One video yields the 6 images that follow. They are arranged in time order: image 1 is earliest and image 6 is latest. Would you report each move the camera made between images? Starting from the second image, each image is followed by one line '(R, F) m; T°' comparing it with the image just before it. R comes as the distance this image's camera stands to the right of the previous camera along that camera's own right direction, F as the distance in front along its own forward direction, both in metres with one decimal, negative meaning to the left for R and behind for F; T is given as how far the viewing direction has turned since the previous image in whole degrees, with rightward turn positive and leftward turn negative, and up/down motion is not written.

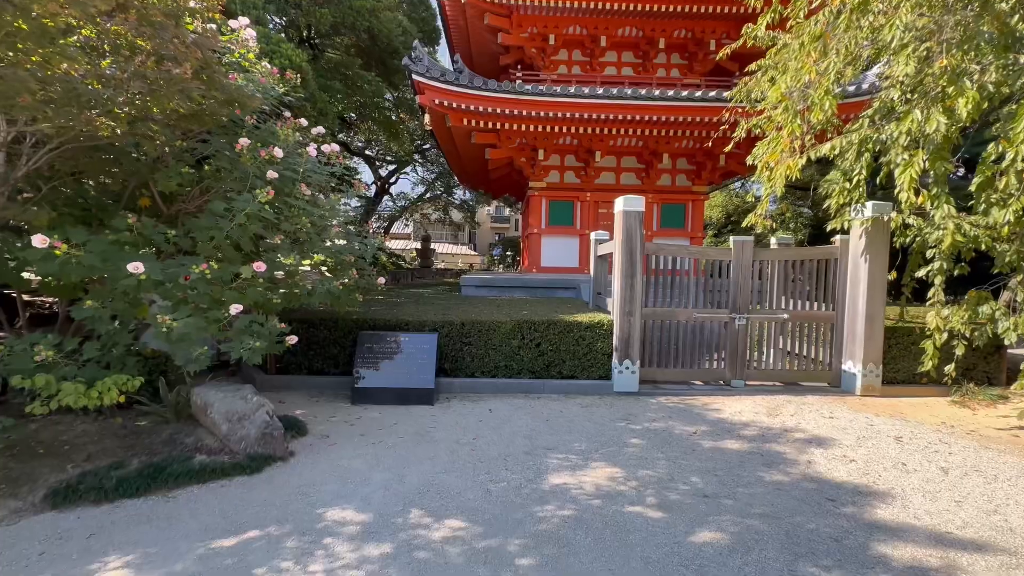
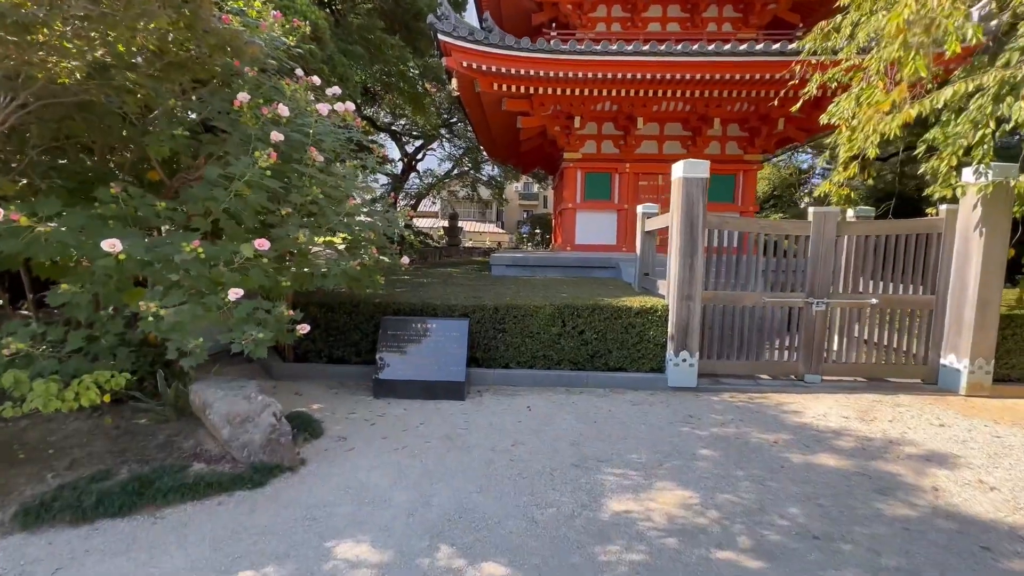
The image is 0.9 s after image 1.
(-0.1, +0.7) m; -3°
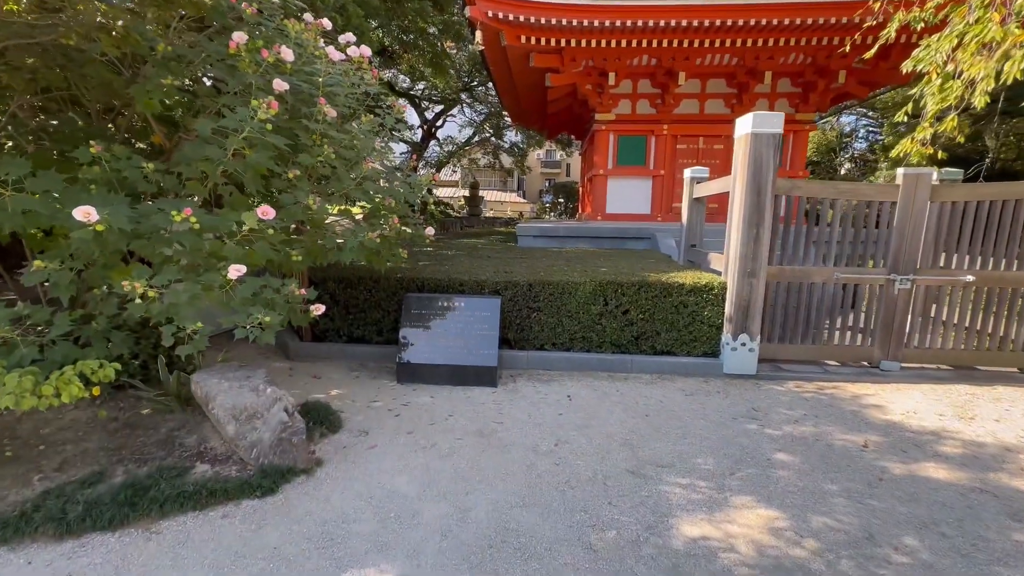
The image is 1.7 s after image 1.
(-0.2, +0.5) m; -3°
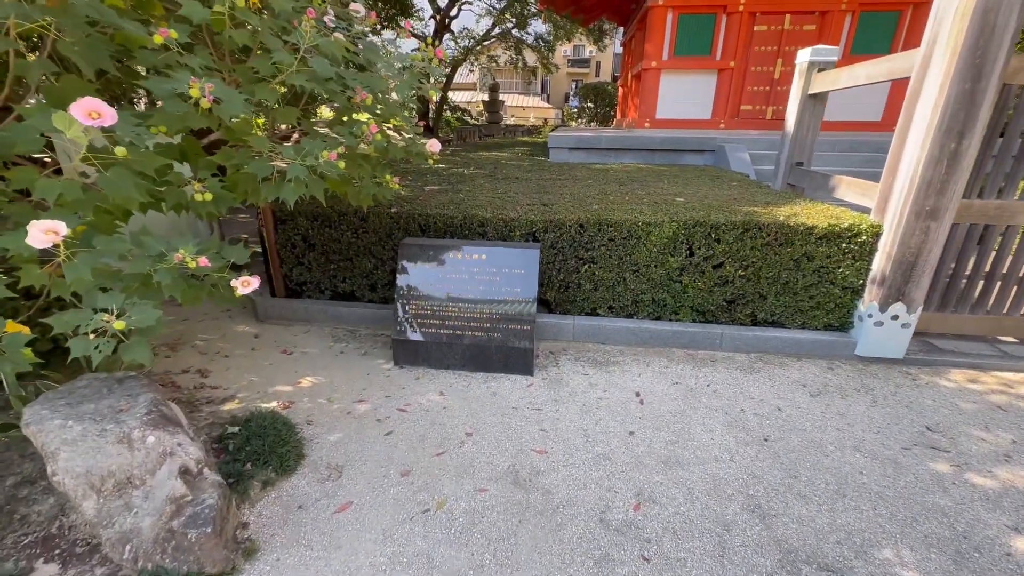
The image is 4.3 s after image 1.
(-0.2, +1.4) m; -2°
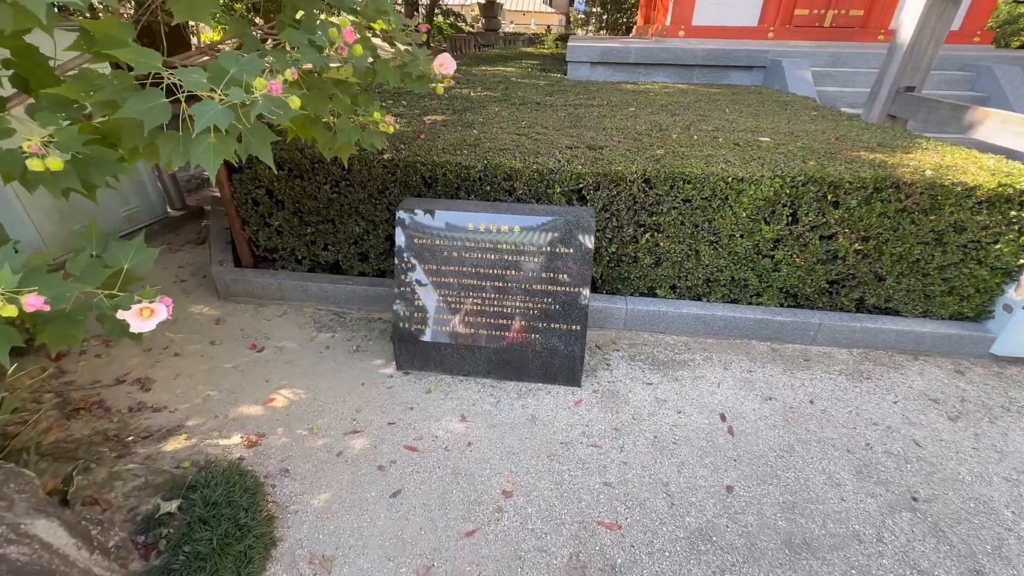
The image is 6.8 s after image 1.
(-0.2, +0.8) m; +1°
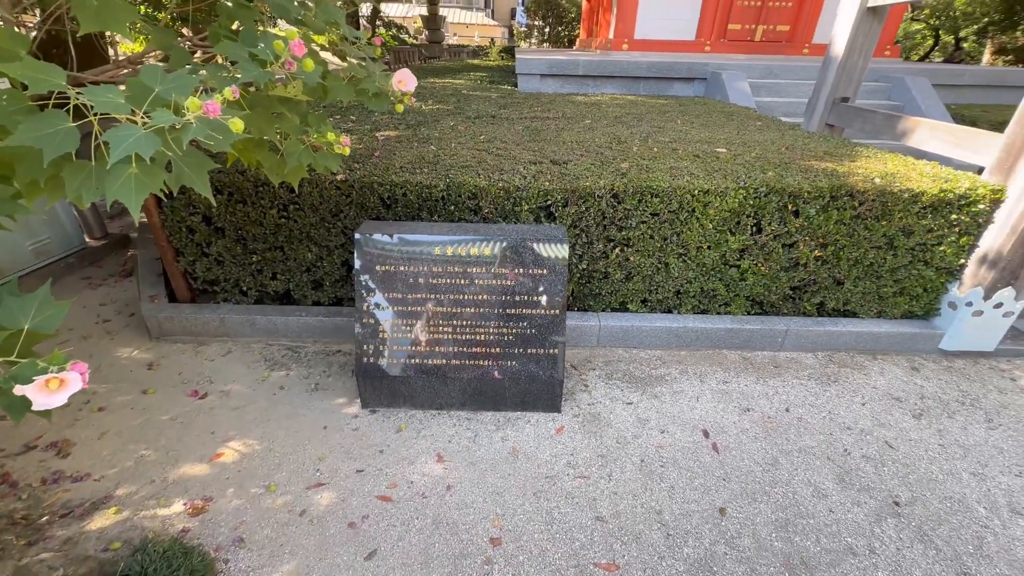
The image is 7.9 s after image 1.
(-0.1, +0.1) m; +6°
